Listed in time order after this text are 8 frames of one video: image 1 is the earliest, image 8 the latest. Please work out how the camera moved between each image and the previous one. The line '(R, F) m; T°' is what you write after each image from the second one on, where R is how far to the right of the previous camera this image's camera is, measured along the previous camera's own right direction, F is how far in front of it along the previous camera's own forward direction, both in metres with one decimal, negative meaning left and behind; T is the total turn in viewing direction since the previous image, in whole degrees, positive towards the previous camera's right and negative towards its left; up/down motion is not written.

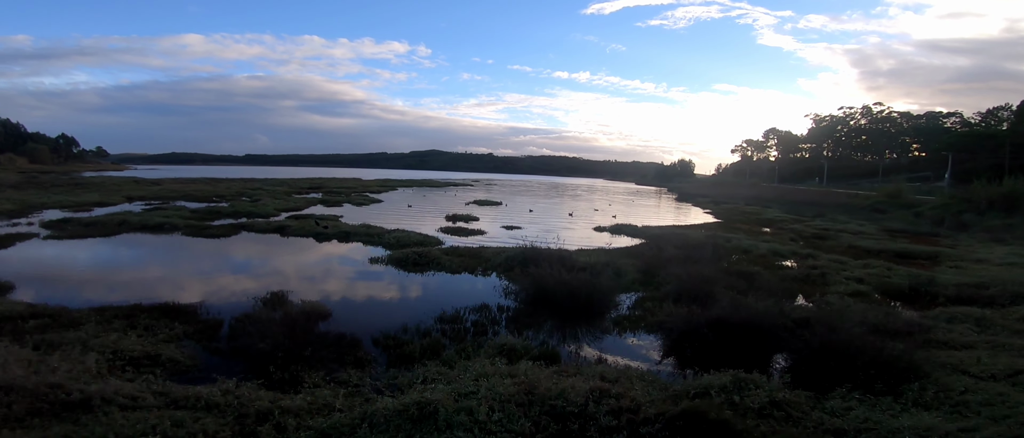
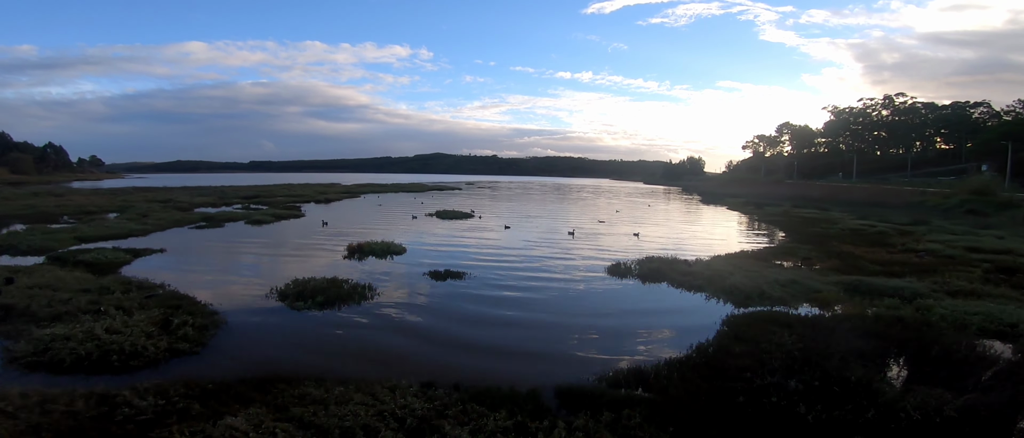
(+0.5, +4.2) m; -1°
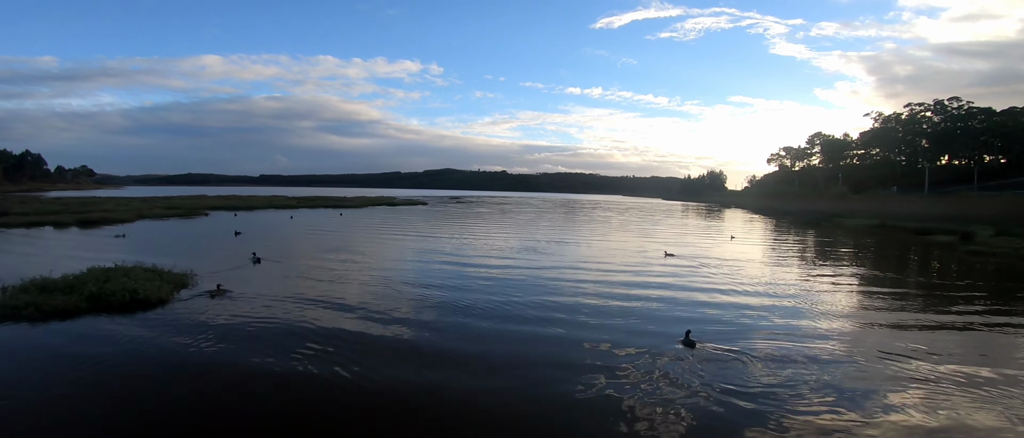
(+0.8, +7.3) m; -1°
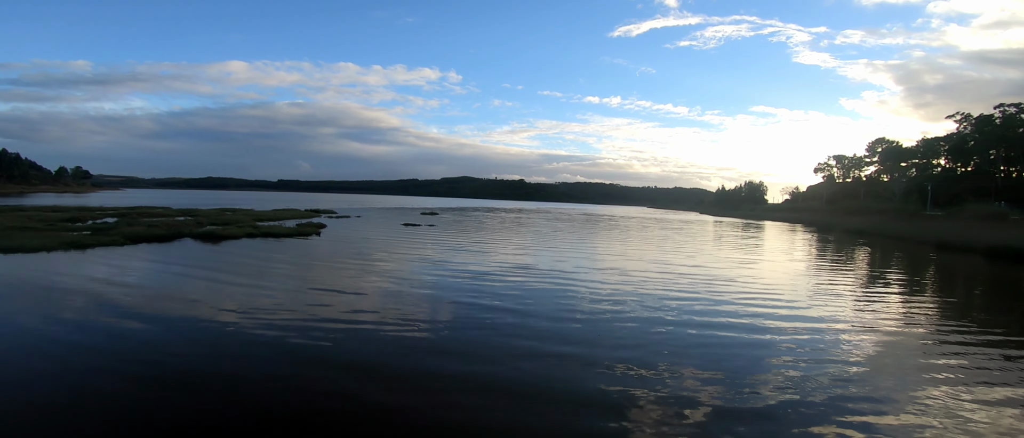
(+0.6, +8.2) m; -2°
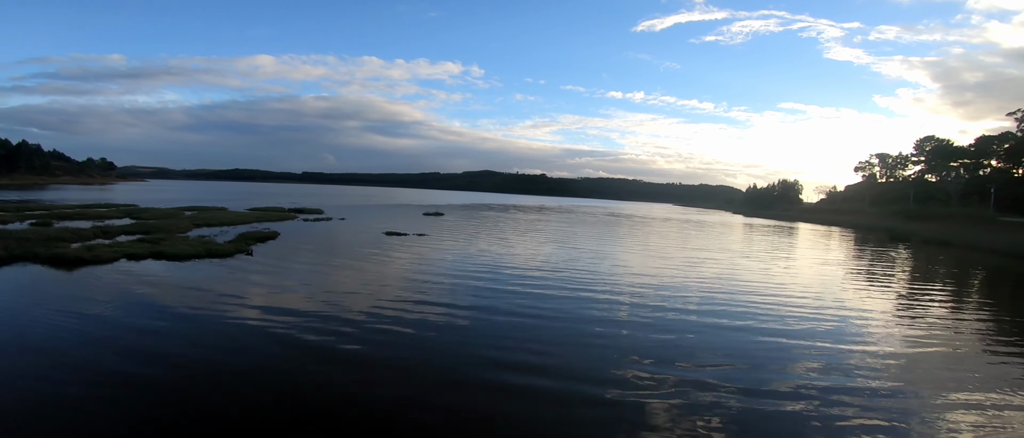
(+0.2, +2.3) m; -2°
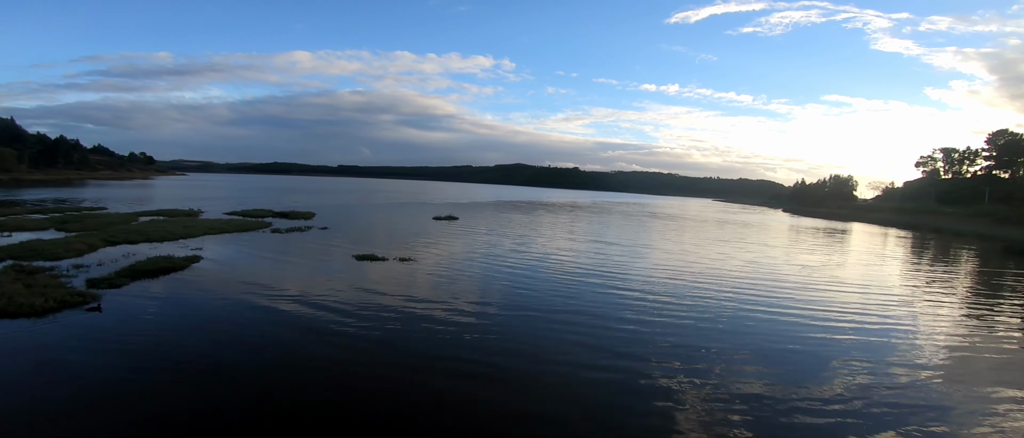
(+0.1, +2.3) m; -3°
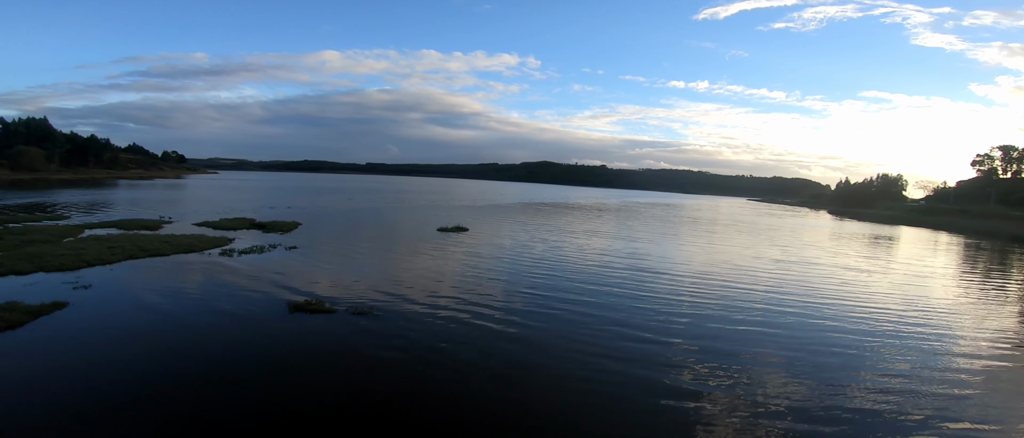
(+0.1, +1.8) m; -3°
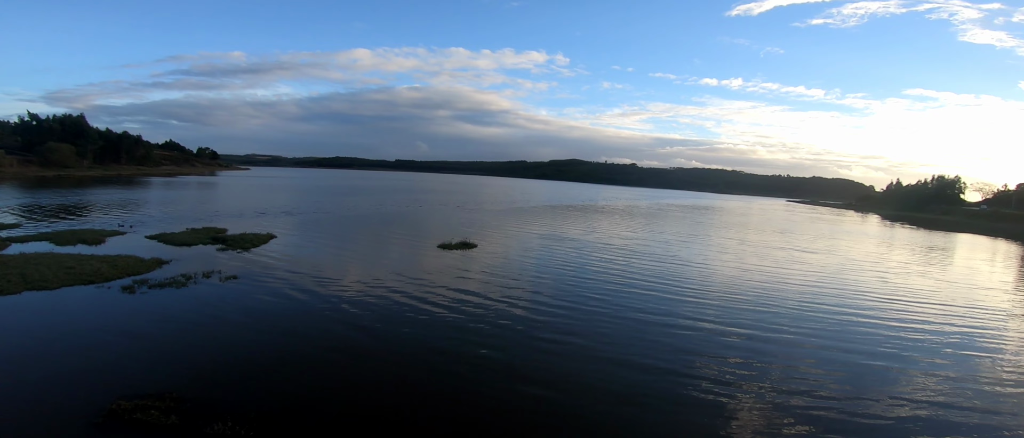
(+0.2, +1.7) m; -3°
